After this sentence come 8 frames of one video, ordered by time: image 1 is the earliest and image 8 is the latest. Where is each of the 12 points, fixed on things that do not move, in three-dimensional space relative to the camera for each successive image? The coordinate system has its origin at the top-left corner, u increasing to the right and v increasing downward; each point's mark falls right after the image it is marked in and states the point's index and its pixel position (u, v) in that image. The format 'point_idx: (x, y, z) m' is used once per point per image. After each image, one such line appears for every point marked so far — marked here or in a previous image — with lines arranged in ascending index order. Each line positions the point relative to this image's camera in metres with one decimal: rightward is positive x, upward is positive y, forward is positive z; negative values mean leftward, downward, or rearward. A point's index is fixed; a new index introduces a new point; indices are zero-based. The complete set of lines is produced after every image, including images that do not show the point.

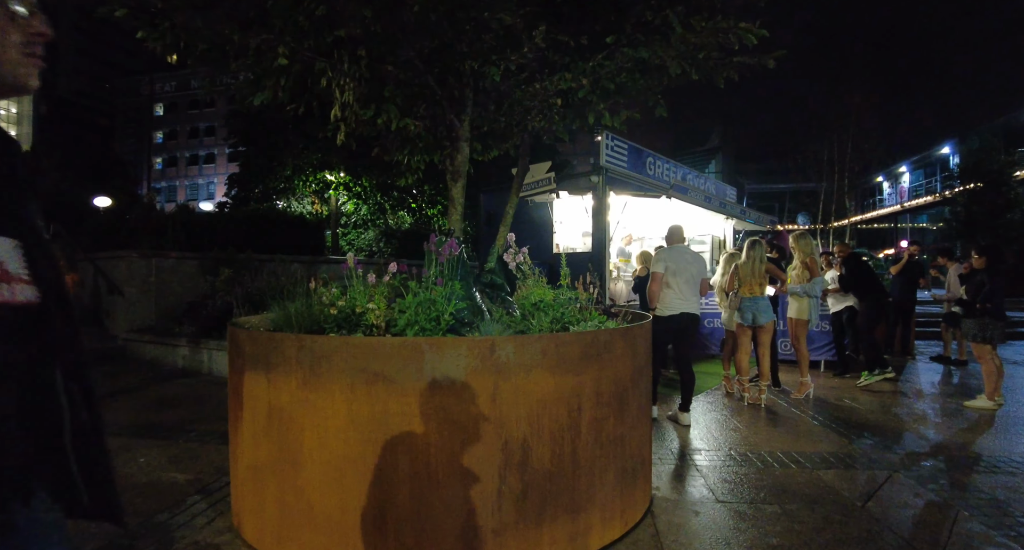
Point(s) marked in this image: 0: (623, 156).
0: (+1.9, +1.8, +7.7) m
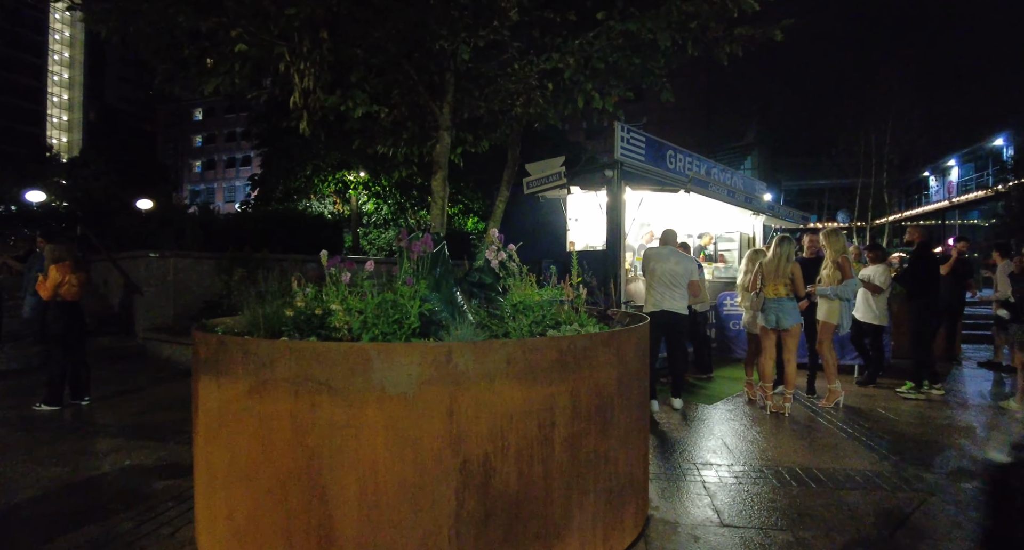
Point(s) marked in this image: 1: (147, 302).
0: (+2.0, +1.8, +7.3) m
1: (-8.2, -0.6, +11.1) m
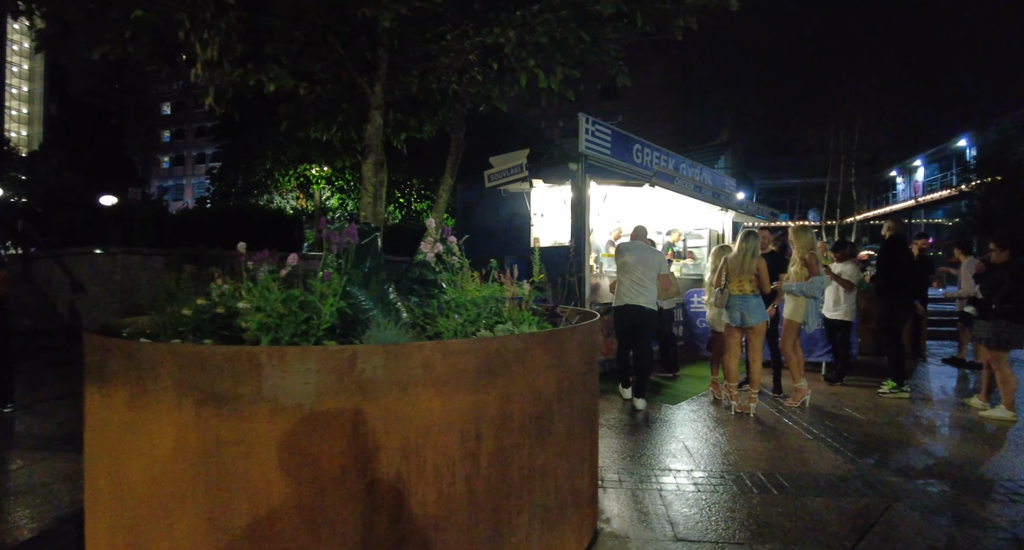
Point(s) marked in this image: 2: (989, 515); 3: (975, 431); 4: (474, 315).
0: (+1.4, +1.9, +7.0) m
1: (-8.9, -0.6, +10.4) m
2: (+3.3, -1.6, +3.3) m
3: (+4.7, -1.6, +4.9) m
4: (-0.2, -0.2, +3.1) m
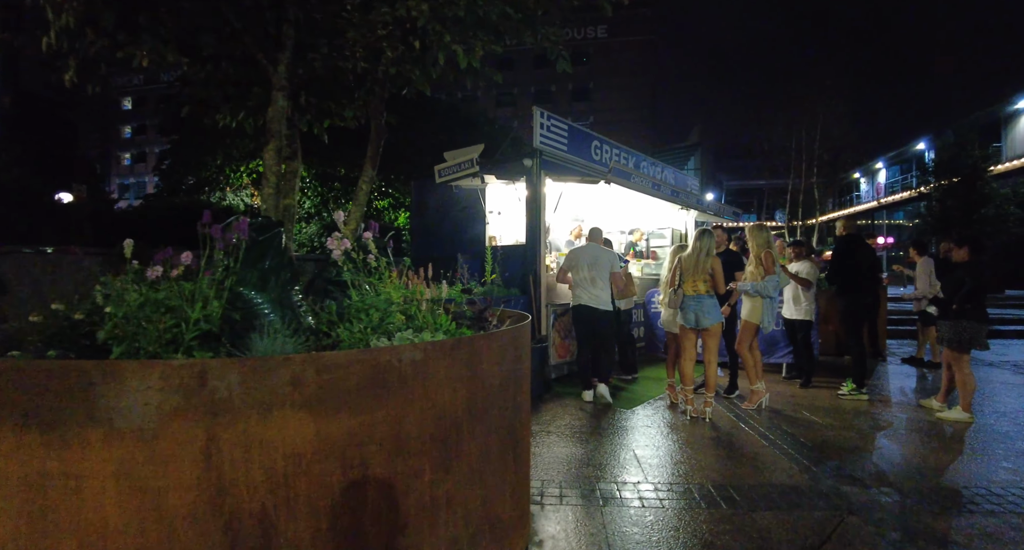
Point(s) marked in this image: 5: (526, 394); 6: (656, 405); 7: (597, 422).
0: (+0.7, +1.9, +6.8) m
1: (-9.7, -0.6, +9.7) m
2: (+2.8, -1.6, +3.1) m
3: (+4.1, -1.5, +4.8) m
4: (-0.7, -0.2, +2.7) m
5: (+0.1, -0.7, +2.9) m
6: (+1.7, -1.6, +5.9) m
7: (+0.9, -1.6, +5.4) m
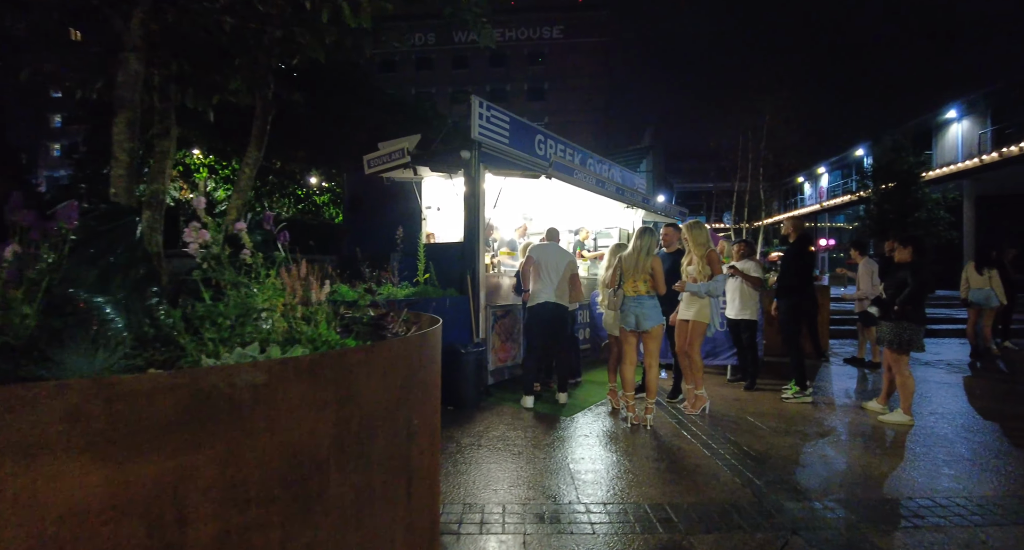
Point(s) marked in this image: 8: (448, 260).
0: (-0.1, +1.9, +6.4) m
1: (-10.7, -0.6, +8.4) m
2: (+2.2, -1.6, +2.9) m
3: (+3.5, -1.5, +4.7) m
4: (-1.2, -0.2, +2.2) m
5: (-0.4, -0.7, +2.5) m
6: (+1.0, -1.6, +5.6) m
7: (+0.2, -1.6, +5.0) m
8: (-0.8, +0.2, +6.4) m
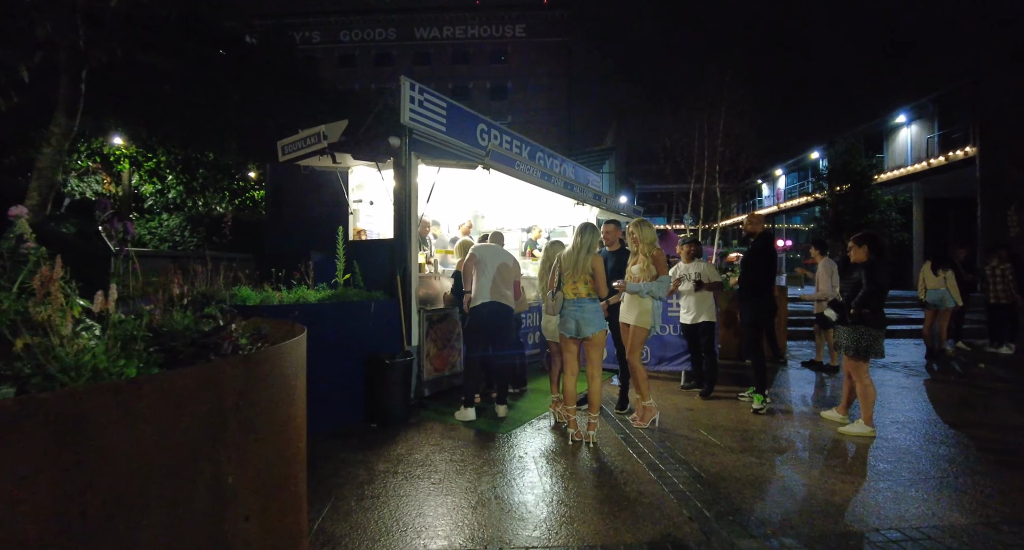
0: (-0.8, +1.9, +5.8) m
1: (-11.6, -0.6, +7.2) m
2: (+1.7, -1.6, +2.5) m
3: (+2.8, -1.5, +4.3) m
4: (-1.7, -0.2, +1.6) m
5: (-0.9, -0.7, +1.9) m
6: (+0.3, -1.6, +5.1) m
7: (-0.4, -1.6, +4.5) m
8: (-1.6, +0.2, +5.8) m
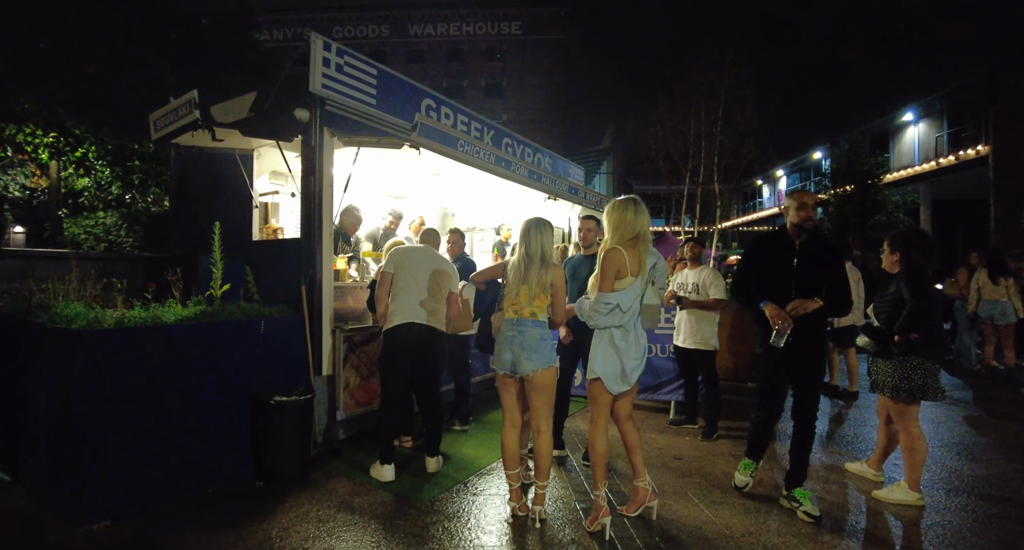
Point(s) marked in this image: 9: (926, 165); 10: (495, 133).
0: (-1.4, +1.8, +4.6) m
1: (-12.1, -0.7, +5.9) m
2: (+1.2, -1.7, +1.3) m
3: (+2.3, -1.6, +3.1) m
4: (-2.2, -0.3, +0.4) m
5: (-1.5, -0.8, +0.7) m
6: (-0.2, -1.7, +3.9) m
7: (-1.0, -1.7, +3.2) m
8: (-2.1, +0.1, +4.6) m
9: (+15.6, +4.1, +18.4) m
10: (-0.1, +1.8, +6.2) m
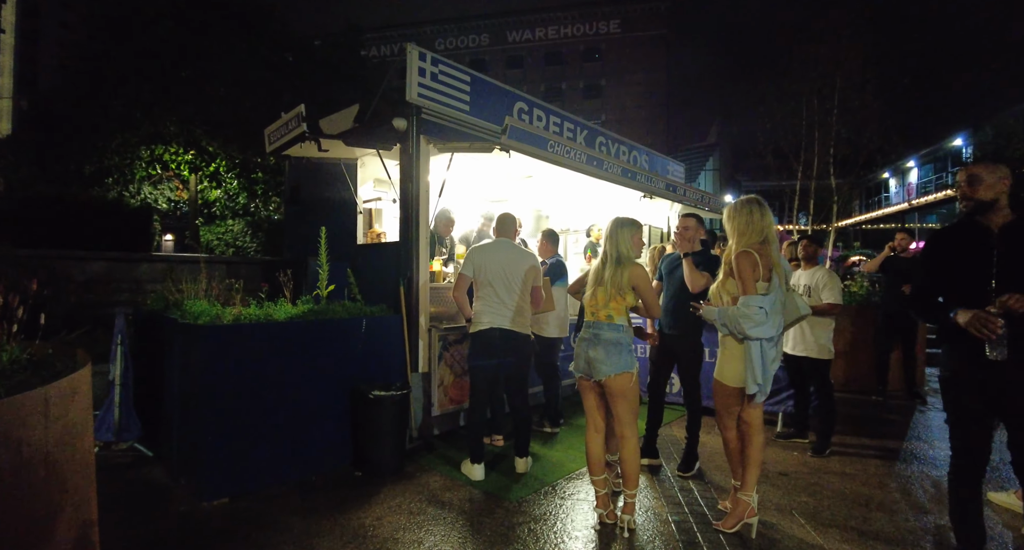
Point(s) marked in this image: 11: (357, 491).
0: (-0.5, +1.8, +4.7) m
1: (-10.9, -0.6, +7.9) m
2: (+1.4, -1.7, +1.0) m
3: (+2.8, -1.7, +2.6) m
4: (-2.1, -0.3, +0.7) m
5: (-1.3, -0.8, +0.9) m
6: (+0.4, -1.7, +3.8) m
7: (-0.4, -1.7, +3.3) m
8: (-1.3, +0.1, +4.8) m
9: (+18.6, +4.0, +15.4) m
10: (+1.0, +1.8, +6.1) m
11: (-1.1, -1.6, +3.7) m
